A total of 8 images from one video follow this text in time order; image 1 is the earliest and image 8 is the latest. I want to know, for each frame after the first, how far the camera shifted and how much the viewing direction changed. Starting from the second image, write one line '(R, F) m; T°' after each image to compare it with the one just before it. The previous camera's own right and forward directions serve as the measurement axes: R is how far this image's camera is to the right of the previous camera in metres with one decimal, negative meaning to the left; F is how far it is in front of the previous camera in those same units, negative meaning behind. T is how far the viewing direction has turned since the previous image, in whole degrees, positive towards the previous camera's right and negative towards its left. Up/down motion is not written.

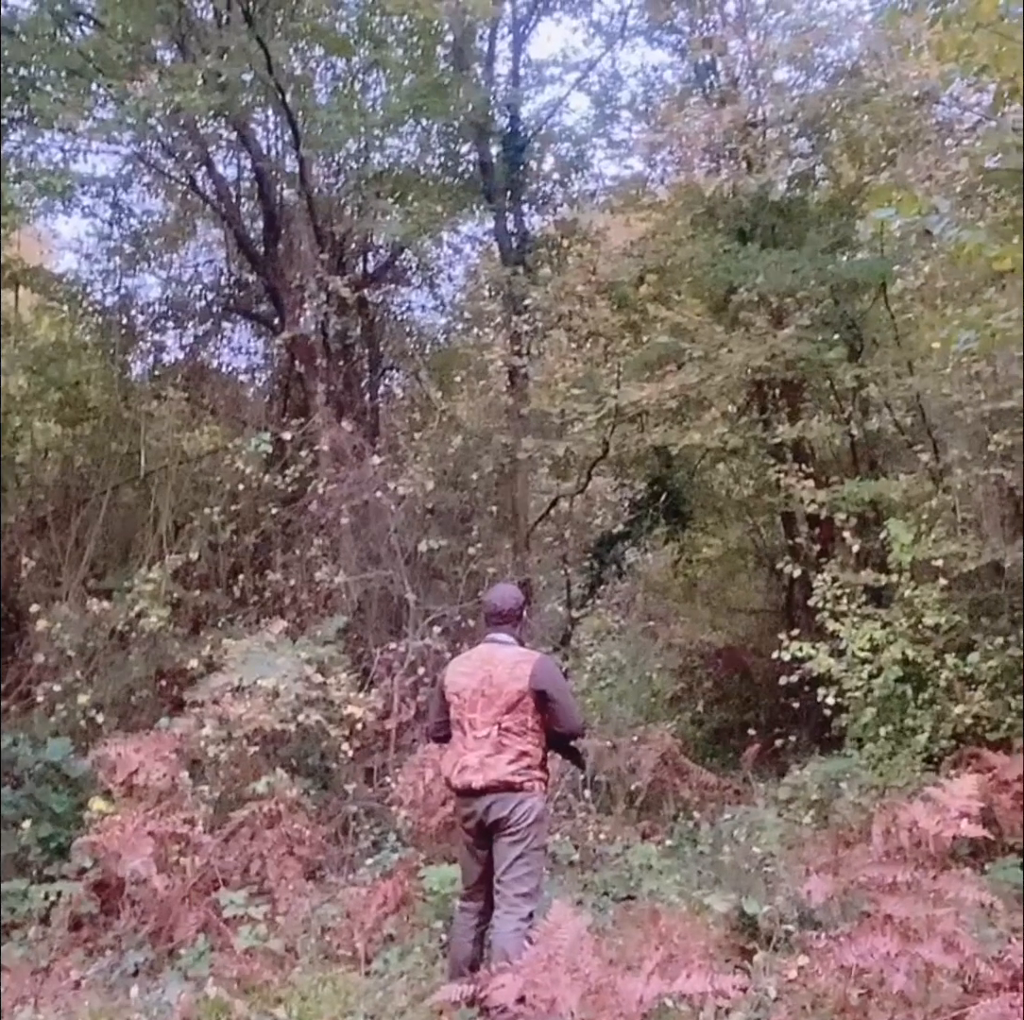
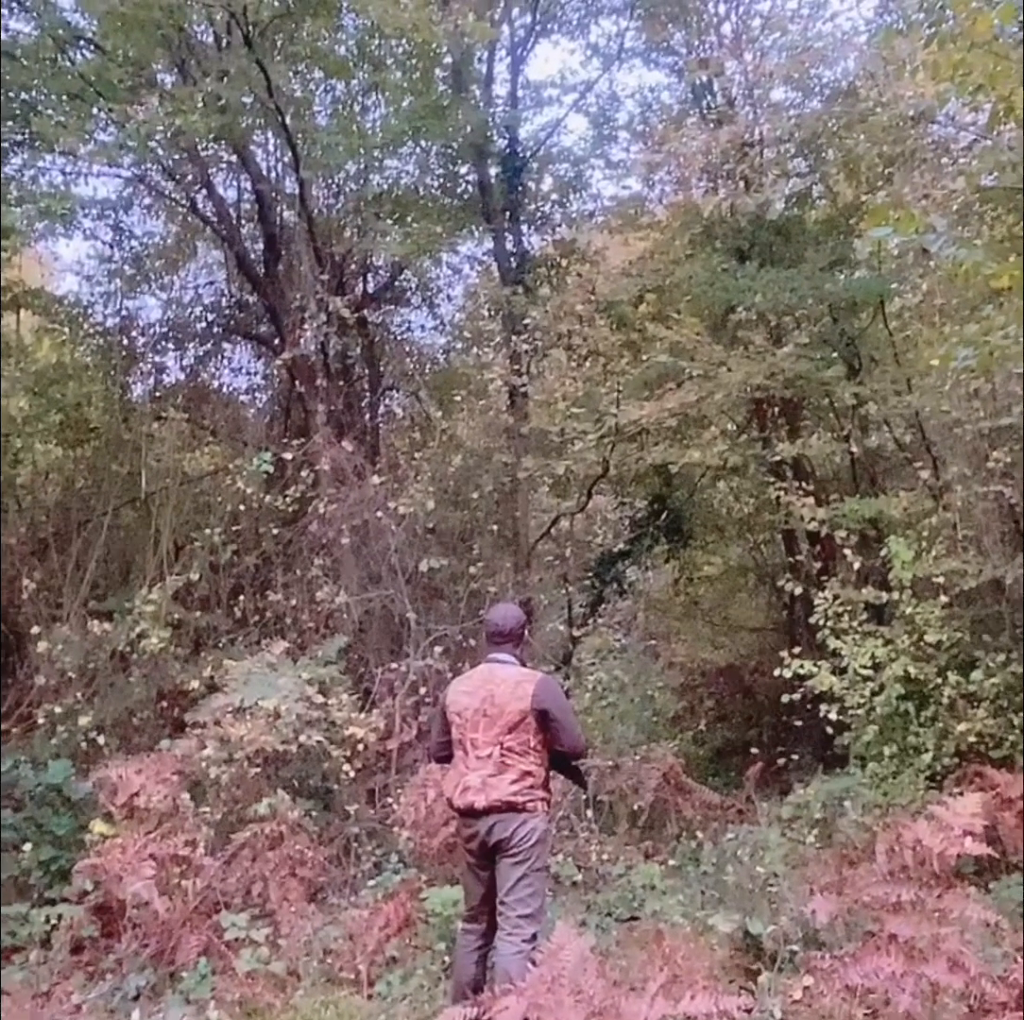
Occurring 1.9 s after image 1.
(0.0, 0.0) m; 0°
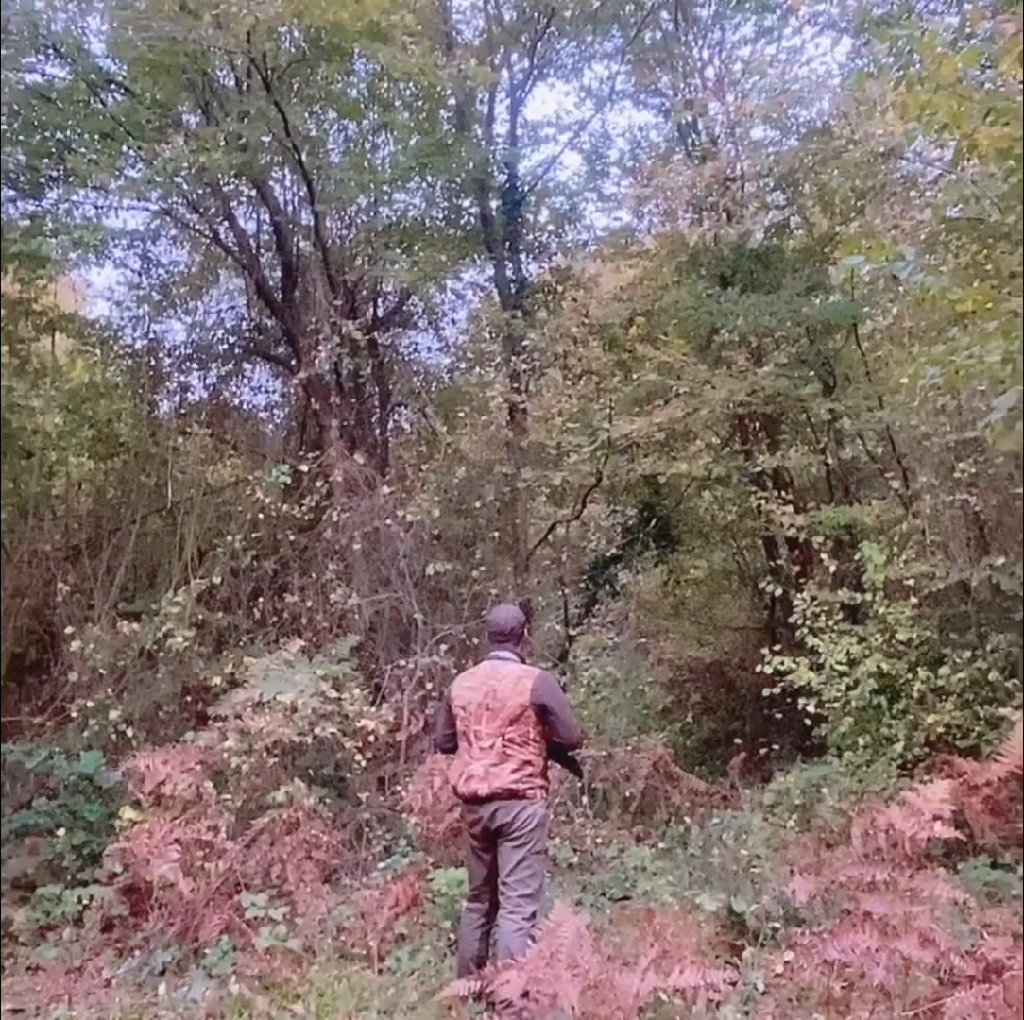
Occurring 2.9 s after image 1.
(0.0, -0.5) m; 0°
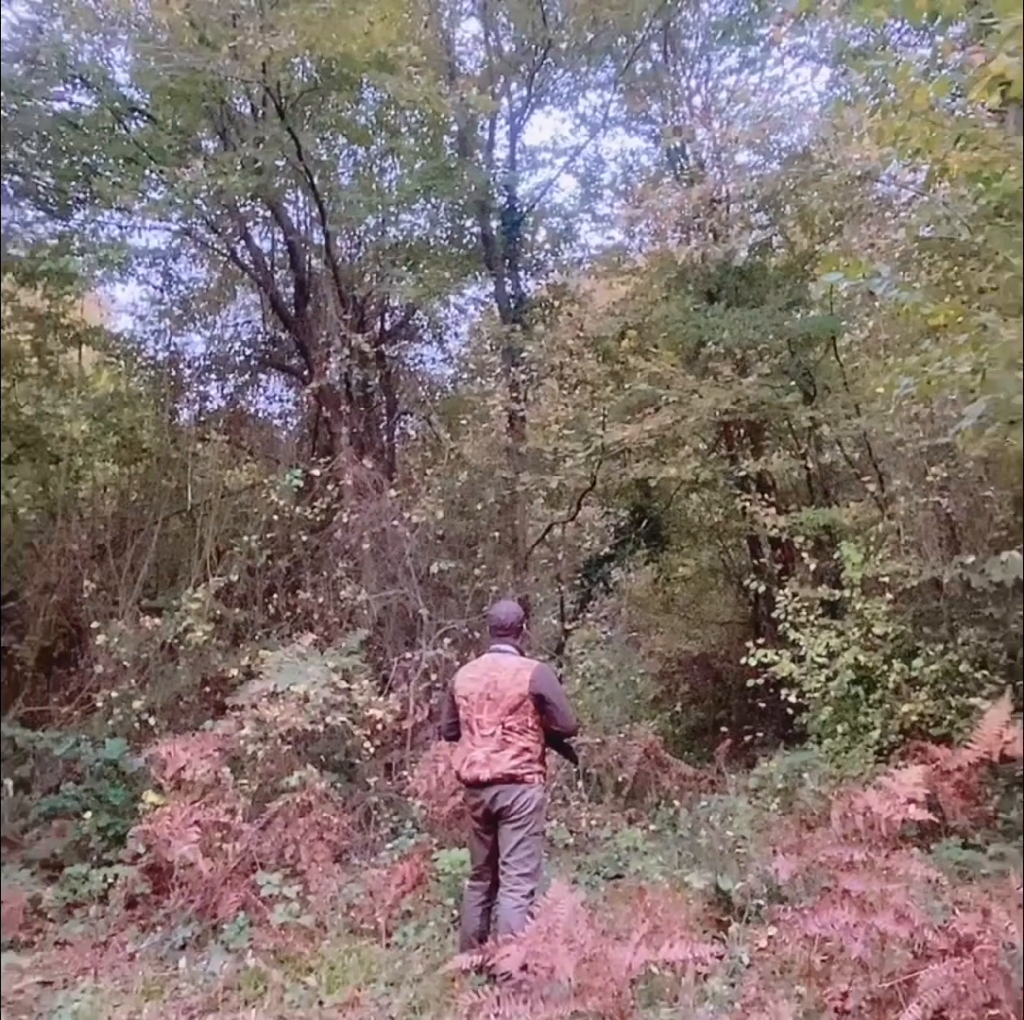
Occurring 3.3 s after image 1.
(0.0, -0.4) m; 0°
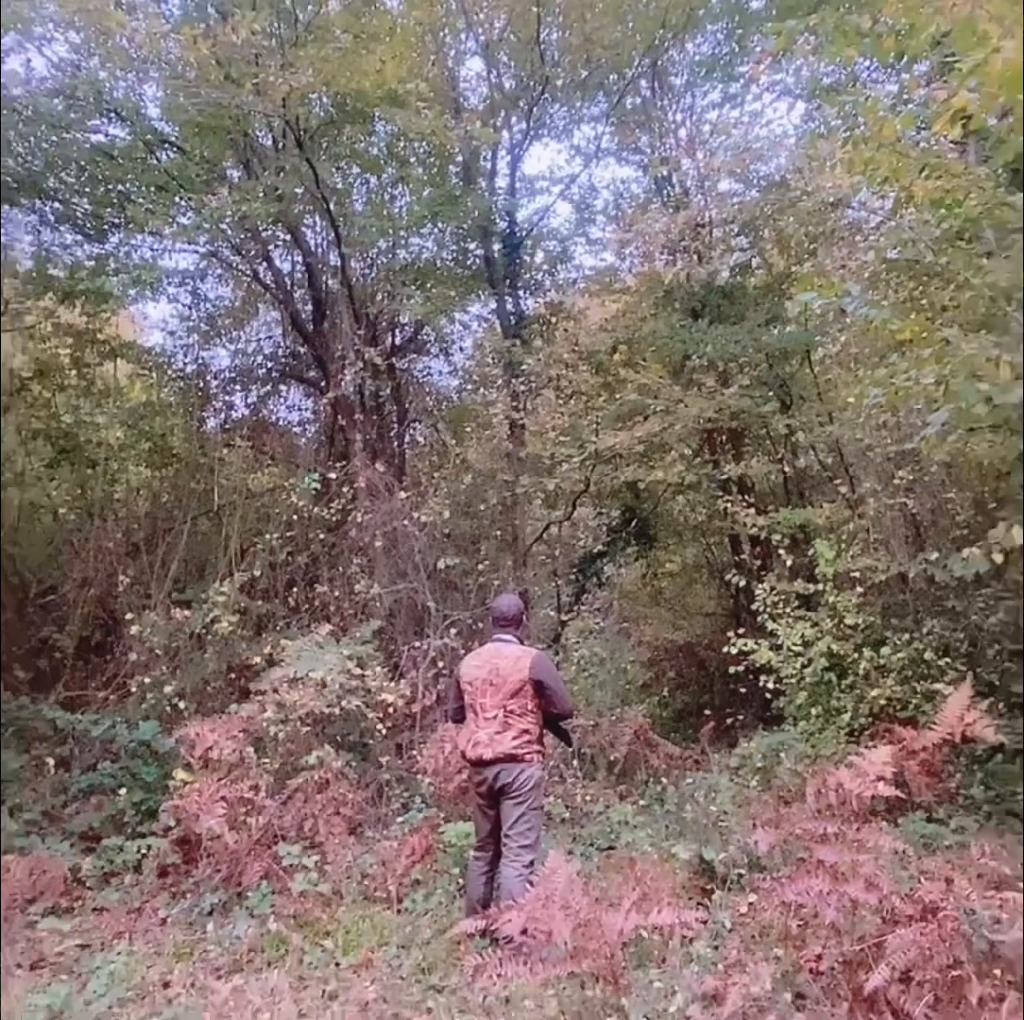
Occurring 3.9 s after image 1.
(0.0, -0.6) m; 0°
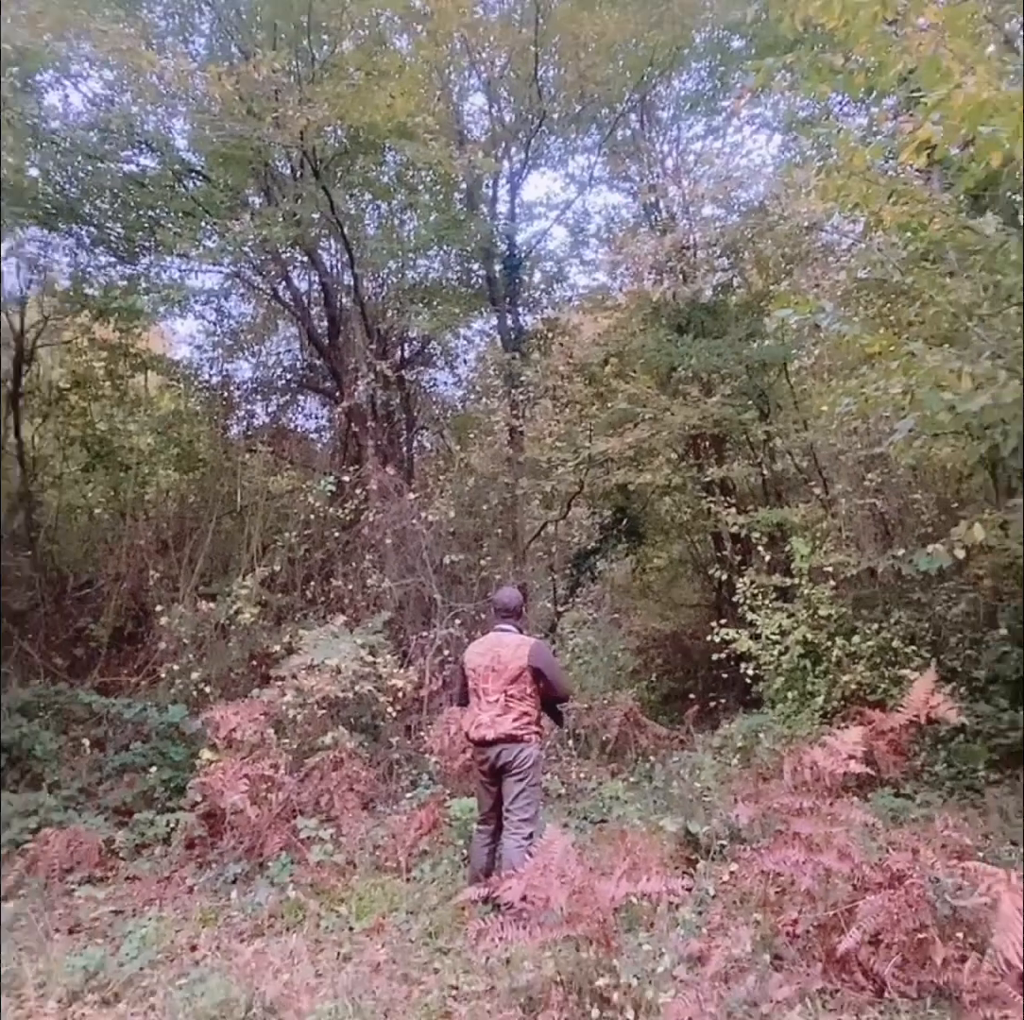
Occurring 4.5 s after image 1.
(0.0, -0.7) m; 0°
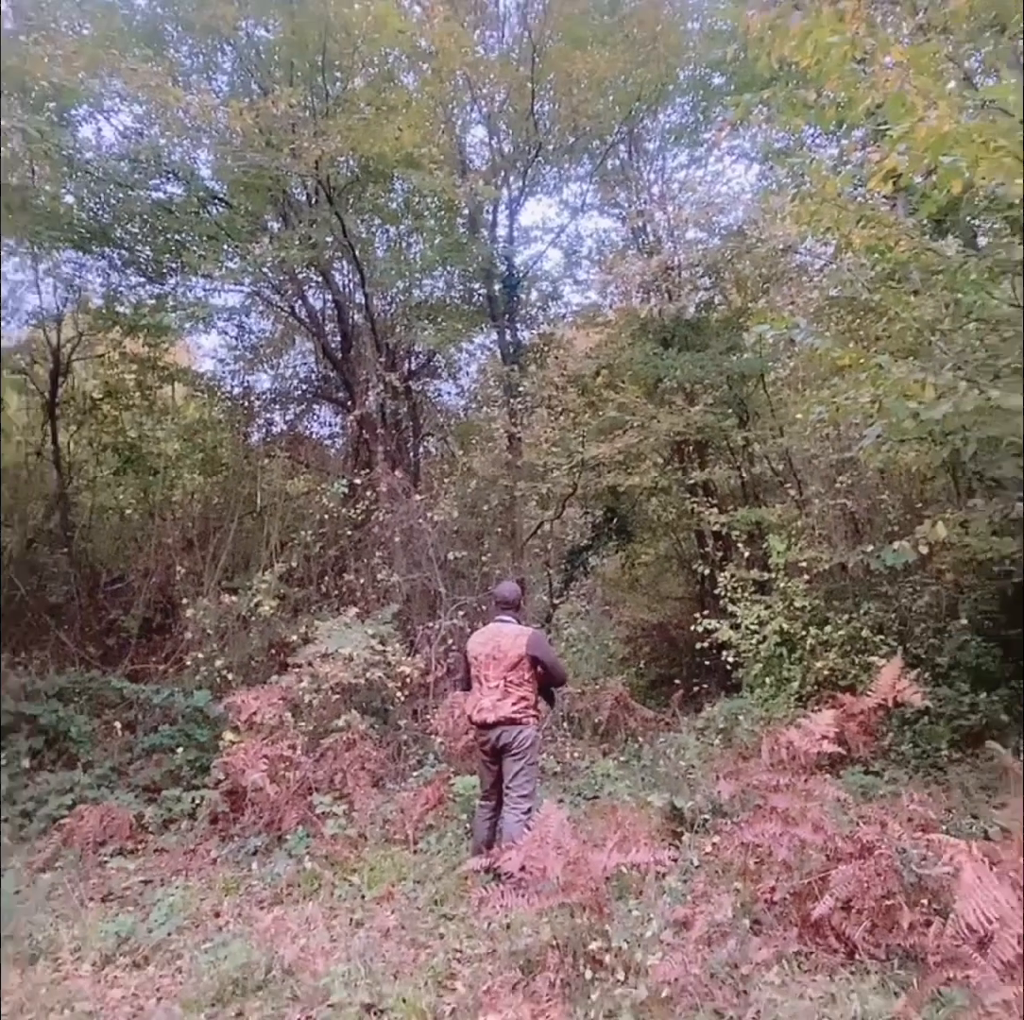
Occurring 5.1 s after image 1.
(0.0, -0.7) m; 0°
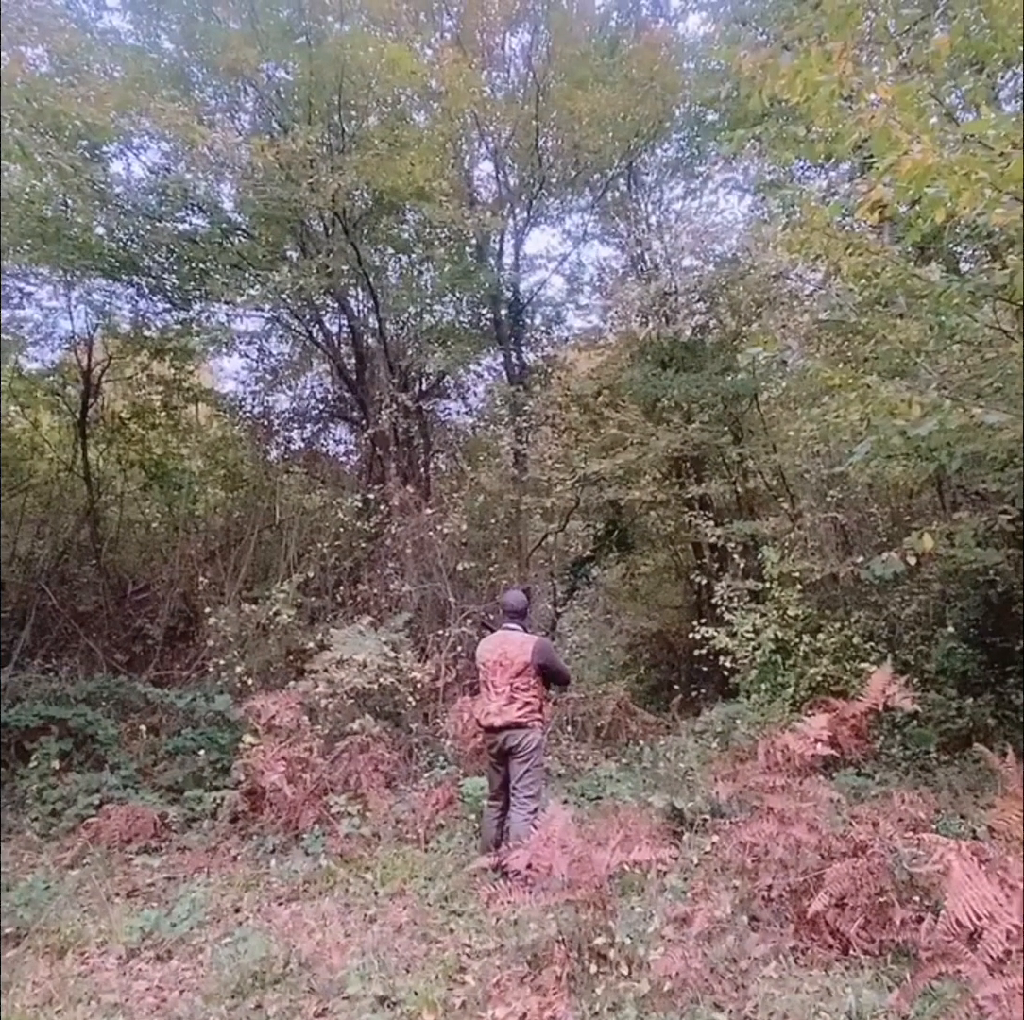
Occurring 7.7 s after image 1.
(0.0, -0.5) m; -1°
